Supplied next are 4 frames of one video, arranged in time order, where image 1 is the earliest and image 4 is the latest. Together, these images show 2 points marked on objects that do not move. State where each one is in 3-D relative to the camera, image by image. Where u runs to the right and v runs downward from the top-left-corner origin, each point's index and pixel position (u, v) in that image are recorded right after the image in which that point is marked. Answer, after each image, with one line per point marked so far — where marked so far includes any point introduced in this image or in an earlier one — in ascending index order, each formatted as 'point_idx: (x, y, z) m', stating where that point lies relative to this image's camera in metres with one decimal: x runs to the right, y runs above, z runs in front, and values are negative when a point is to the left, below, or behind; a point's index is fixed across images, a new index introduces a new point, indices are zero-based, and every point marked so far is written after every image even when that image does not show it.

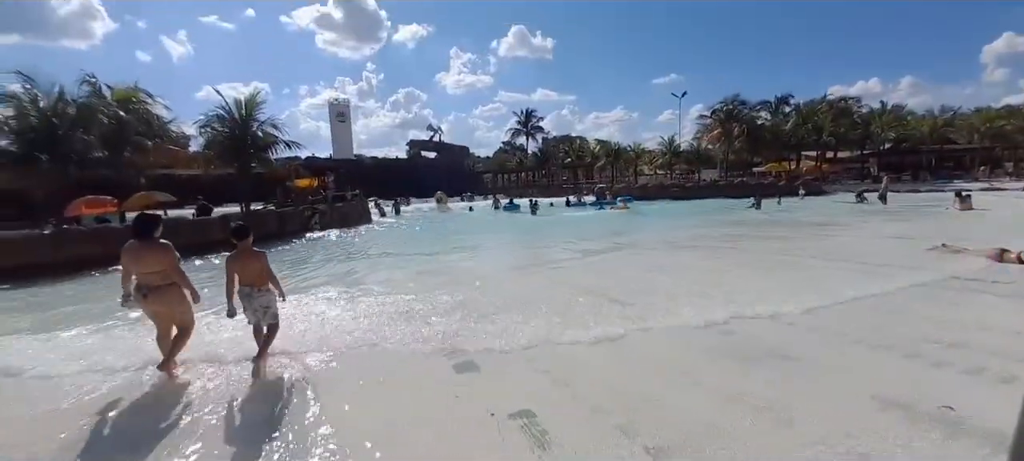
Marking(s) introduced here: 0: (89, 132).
0: (-12.8, +3.0, +17.1) m
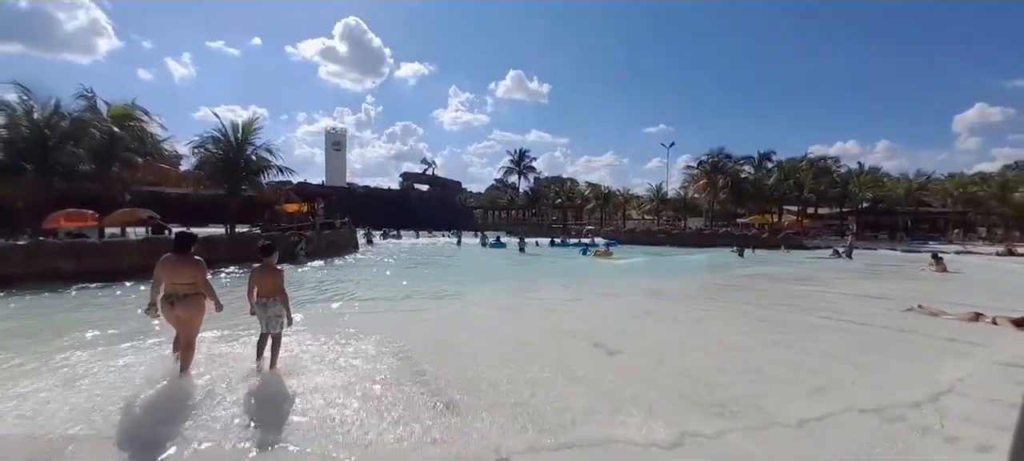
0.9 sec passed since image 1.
0: (-13.1, +2.6, +17.0) m
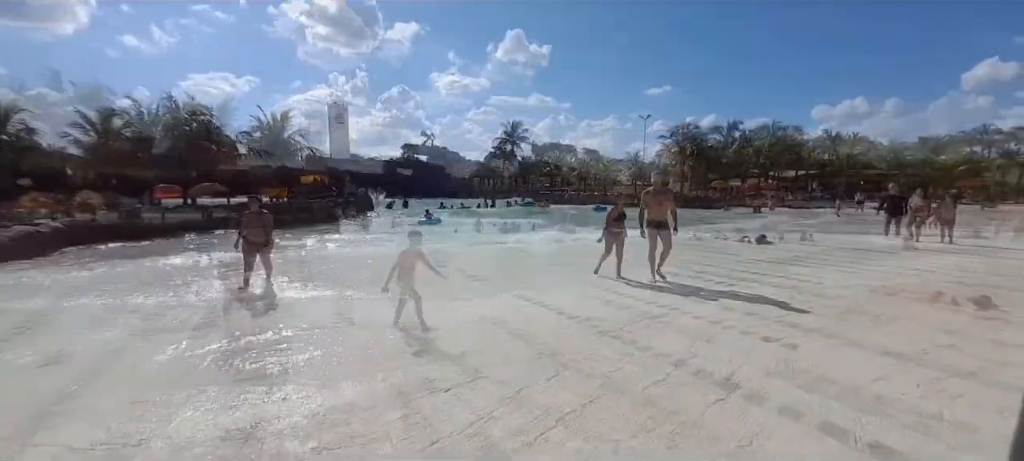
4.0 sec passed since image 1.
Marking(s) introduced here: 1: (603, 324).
0: (-13.7, +3.2, +16.5) m
1: (+1.2, -1.2, +6.4) m
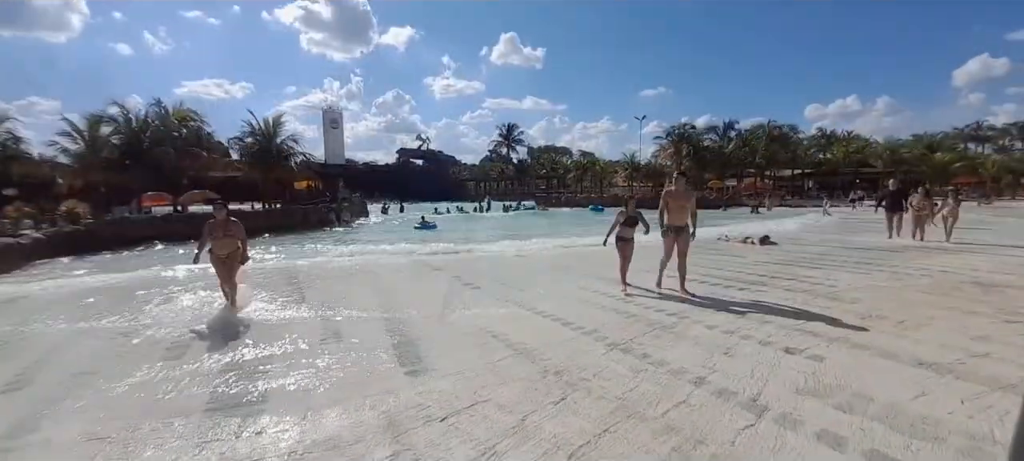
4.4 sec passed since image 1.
0: (-13.8, +2.9, +16.0) m
1: (+1.2, -1.2, +5.9) m
